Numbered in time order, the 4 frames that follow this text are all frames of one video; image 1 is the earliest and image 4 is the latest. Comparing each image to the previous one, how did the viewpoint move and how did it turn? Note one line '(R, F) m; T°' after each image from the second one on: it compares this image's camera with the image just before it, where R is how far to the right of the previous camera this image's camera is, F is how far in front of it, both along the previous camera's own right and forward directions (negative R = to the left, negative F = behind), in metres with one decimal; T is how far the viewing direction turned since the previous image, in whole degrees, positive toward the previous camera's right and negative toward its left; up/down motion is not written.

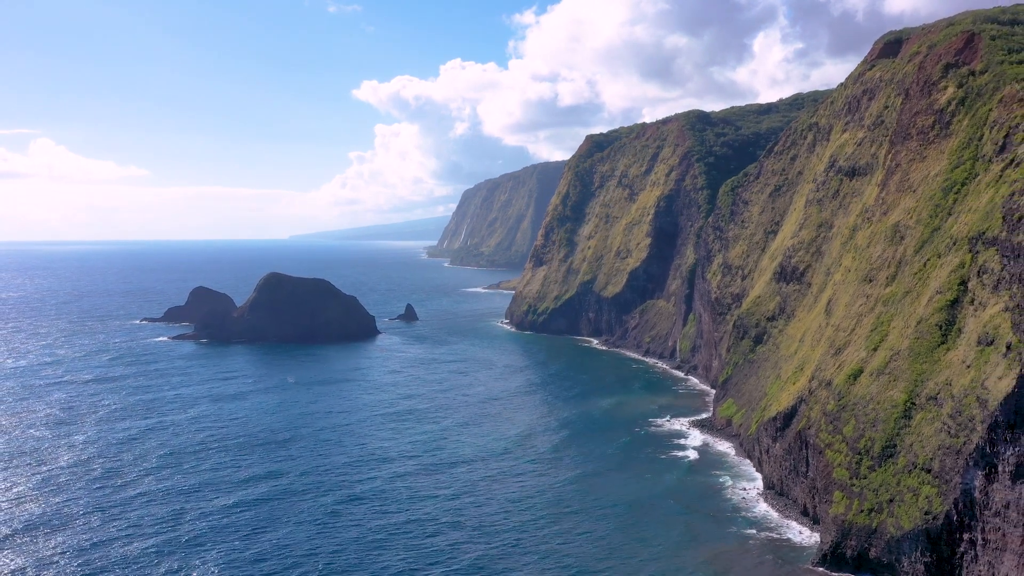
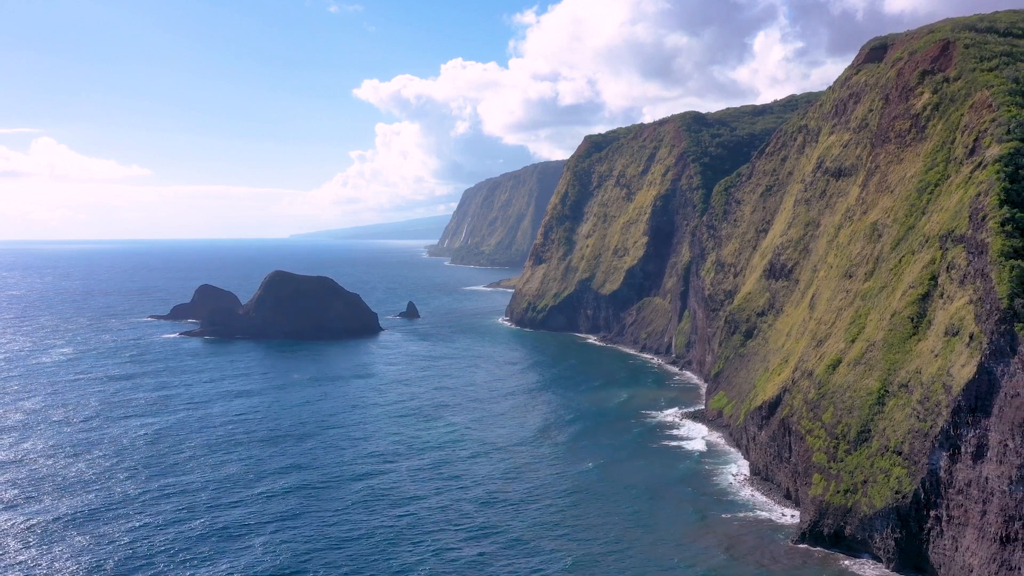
(+0.1, -2.4) m; 0°
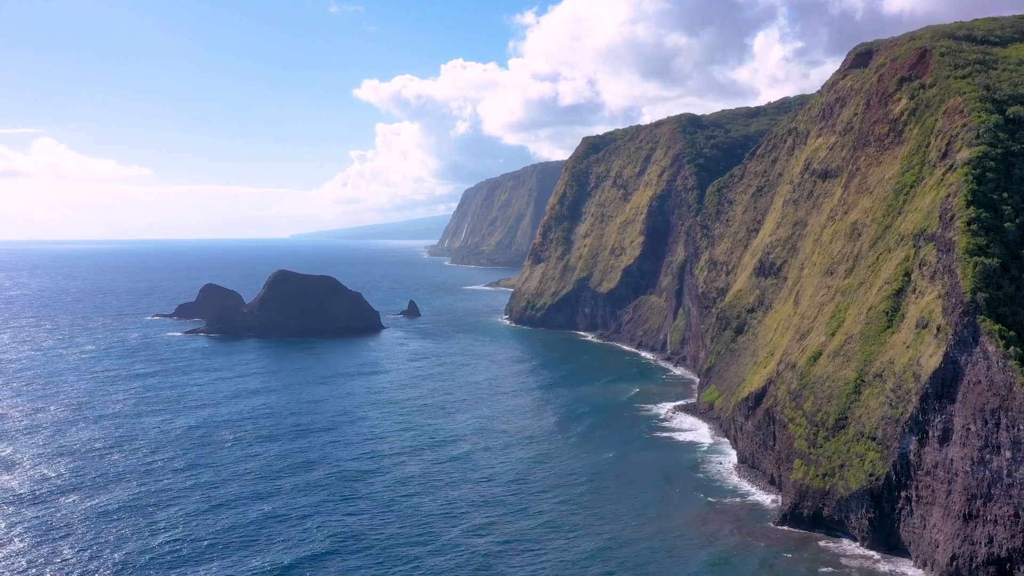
(+0.1, -2.4) m; 0°
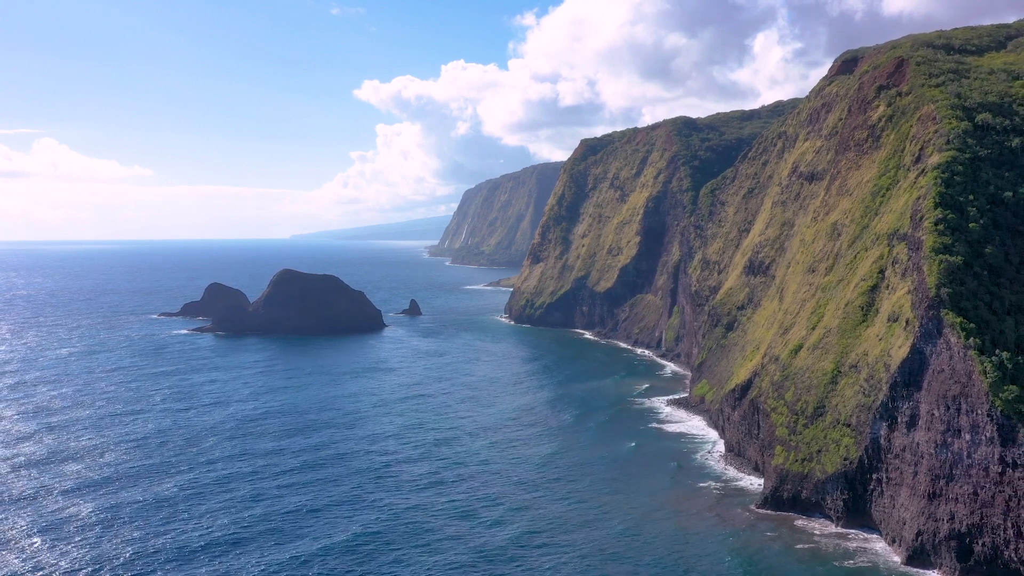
(+0.1, -2.7) m; 0°
